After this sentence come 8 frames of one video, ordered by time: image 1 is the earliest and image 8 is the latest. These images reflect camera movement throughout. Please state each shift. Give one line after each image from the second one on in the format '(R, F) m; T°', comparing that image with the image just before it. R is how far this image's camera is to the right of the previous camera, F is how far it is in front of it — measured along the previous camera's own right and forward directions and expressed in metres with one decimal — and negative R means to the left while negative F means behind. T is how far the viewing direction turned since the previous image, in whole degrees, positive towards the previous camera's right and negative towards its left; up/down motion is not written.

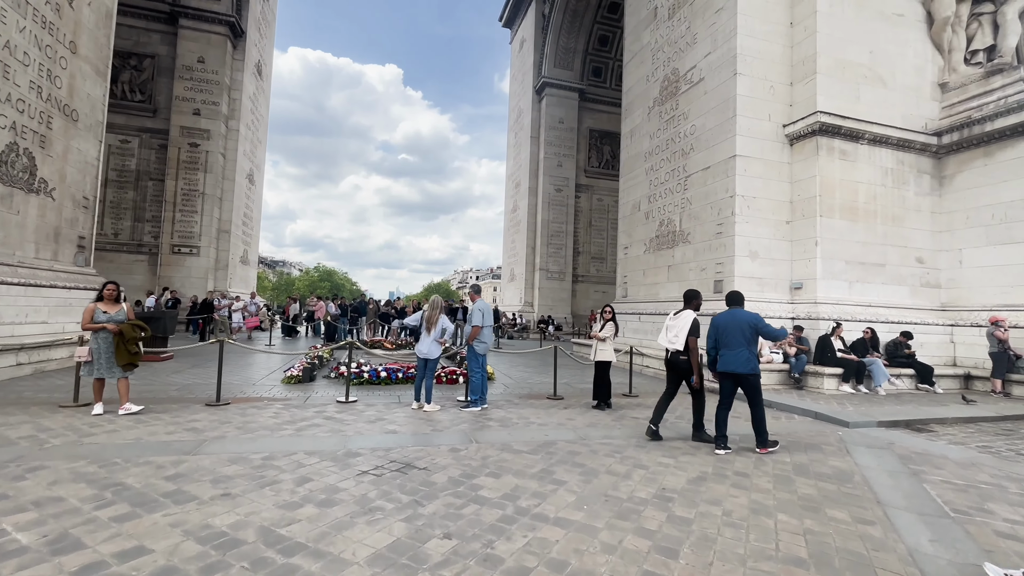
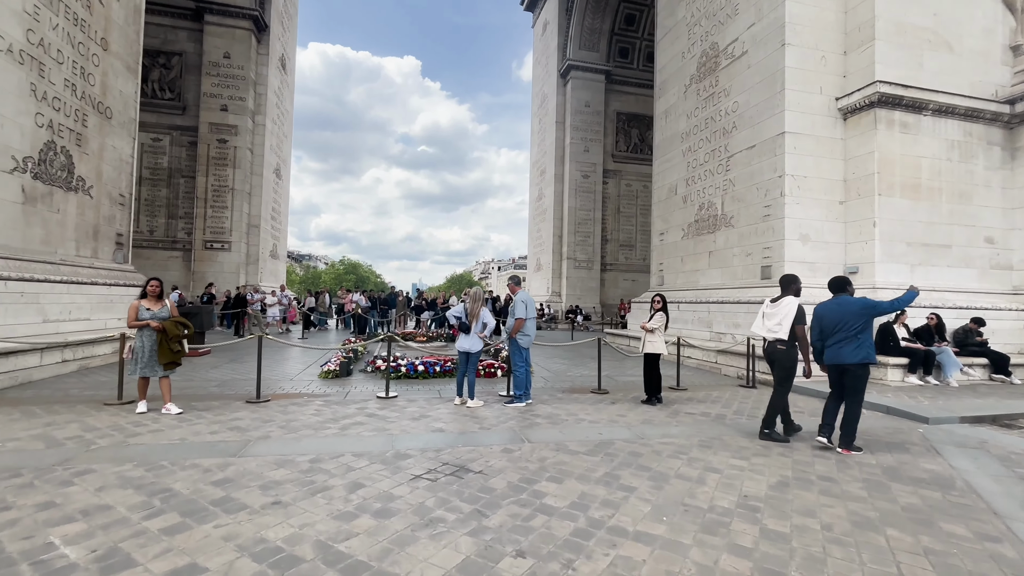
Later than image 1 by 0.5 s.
(-0.3, +0.3) m; -3°
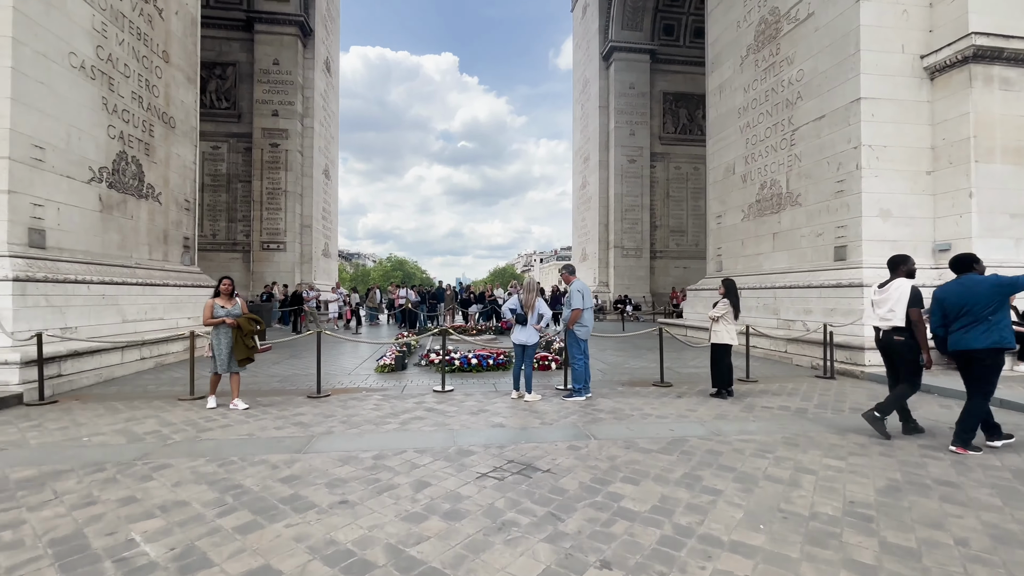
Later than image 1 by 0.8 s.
(-0.2, +0.2) m; -5°
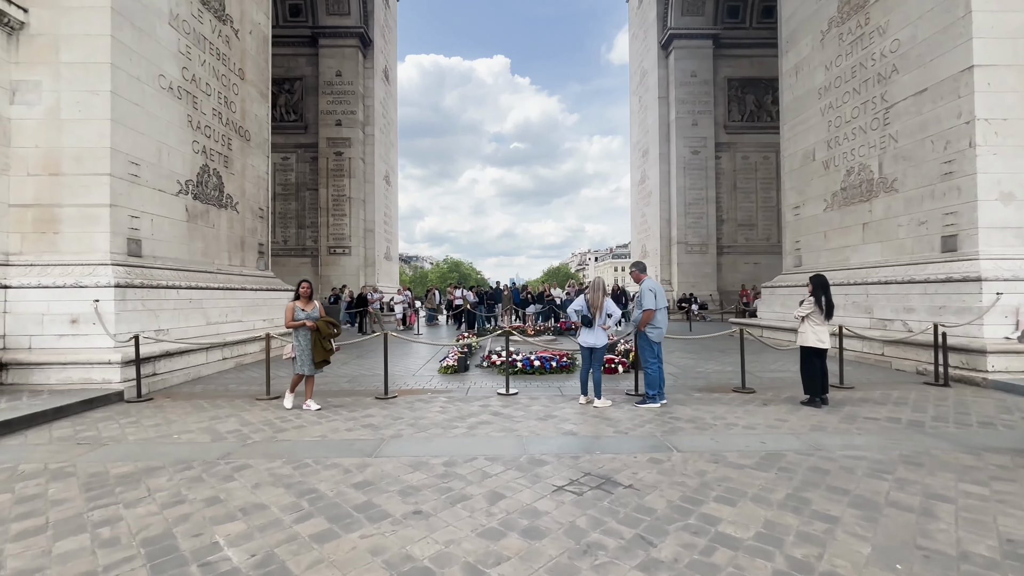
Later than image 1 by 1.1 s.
(-0.2, +0.2) m; -7°
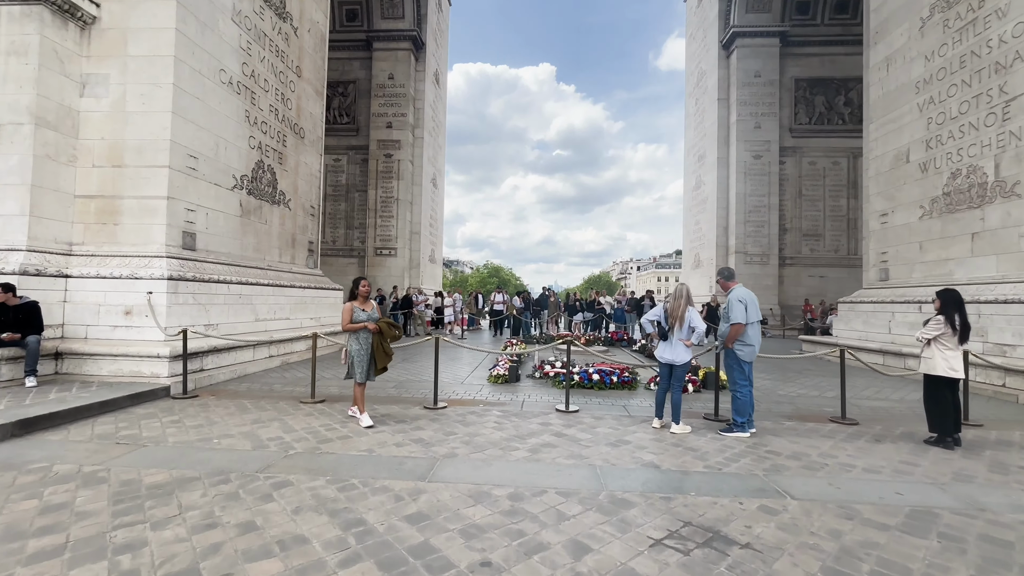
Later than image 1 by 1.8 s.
(-0.3, +0.6) m; -5°
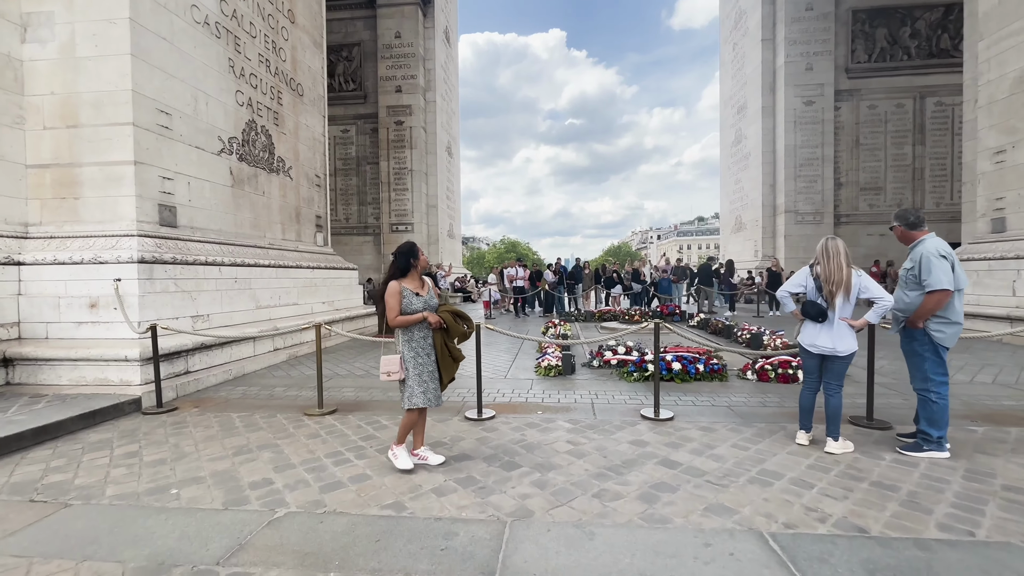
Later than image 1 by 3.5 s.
(-0.4, +1.5) m; -2°
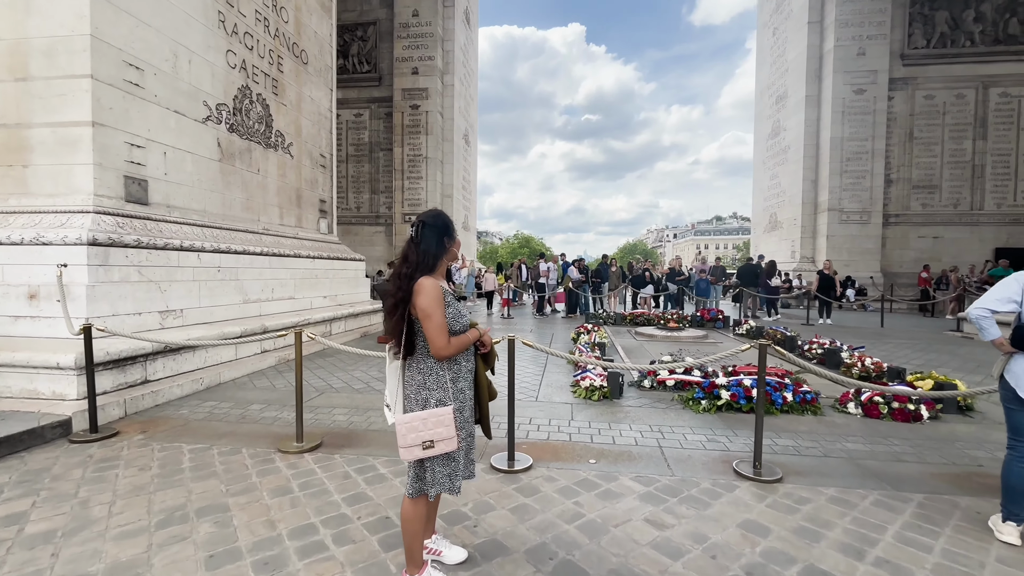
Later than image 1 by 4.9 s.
(-0.3, +1.2) m; -1°
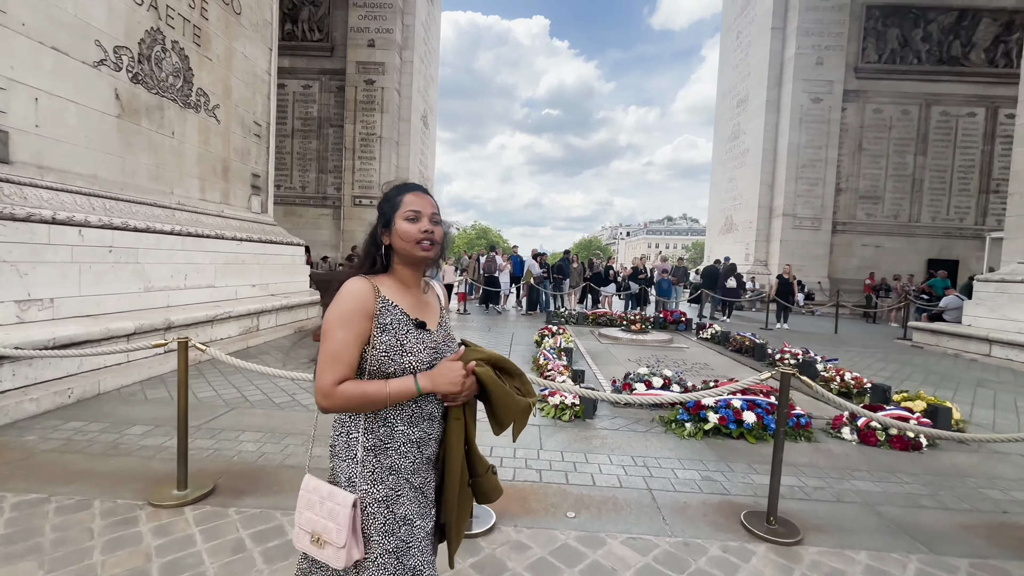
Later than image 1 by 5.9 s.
(-0.1, +0.7) m; +6°
